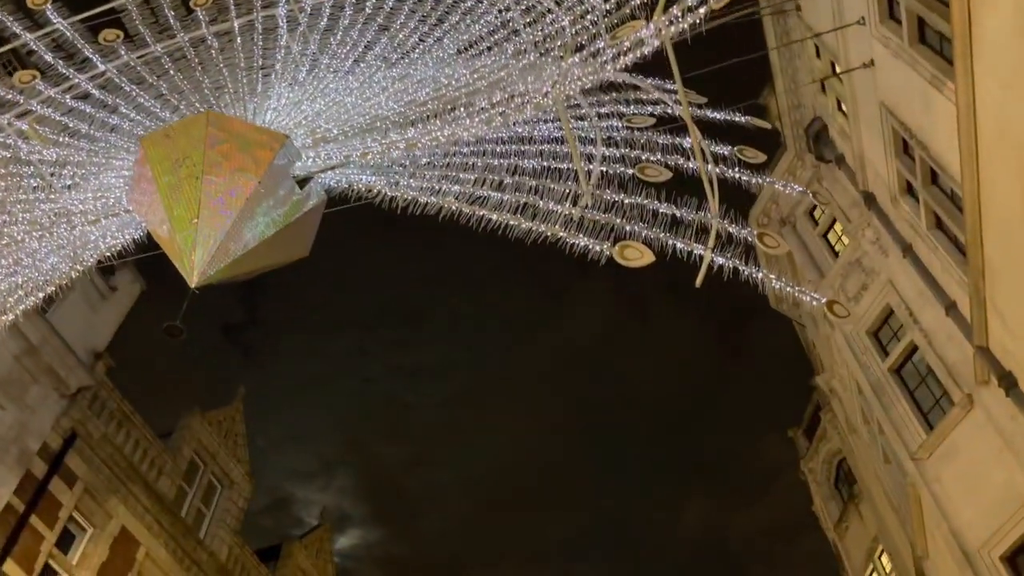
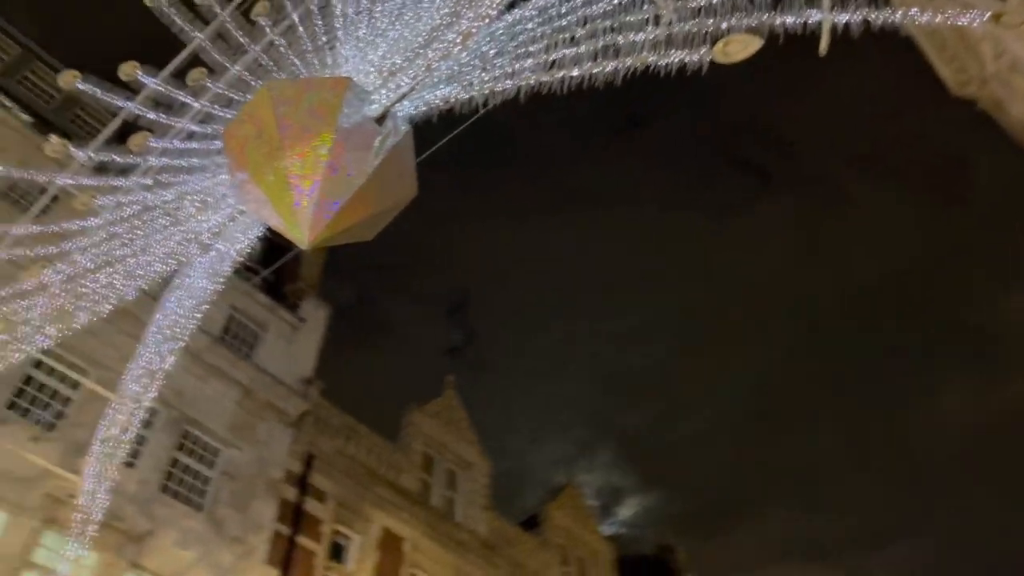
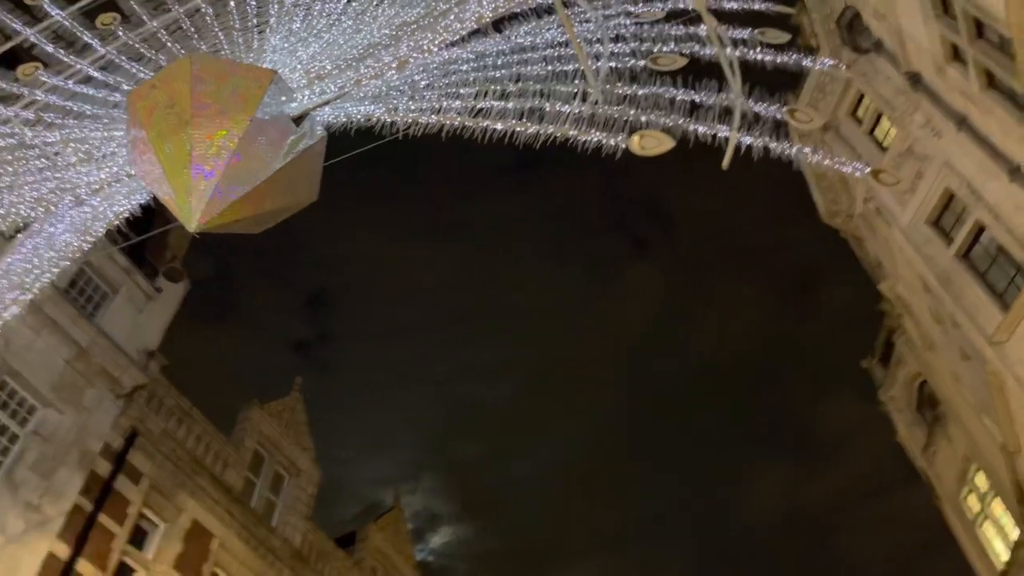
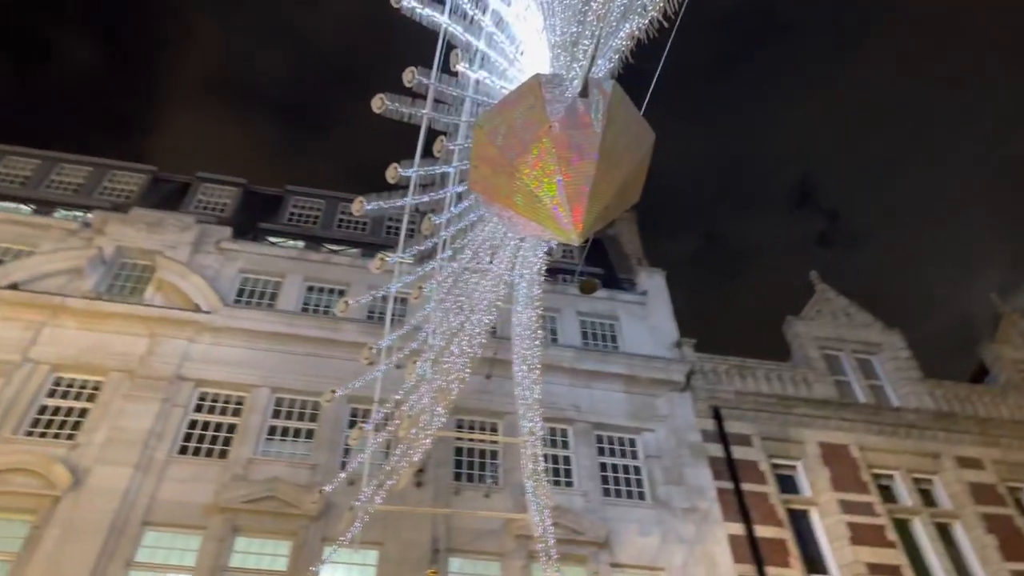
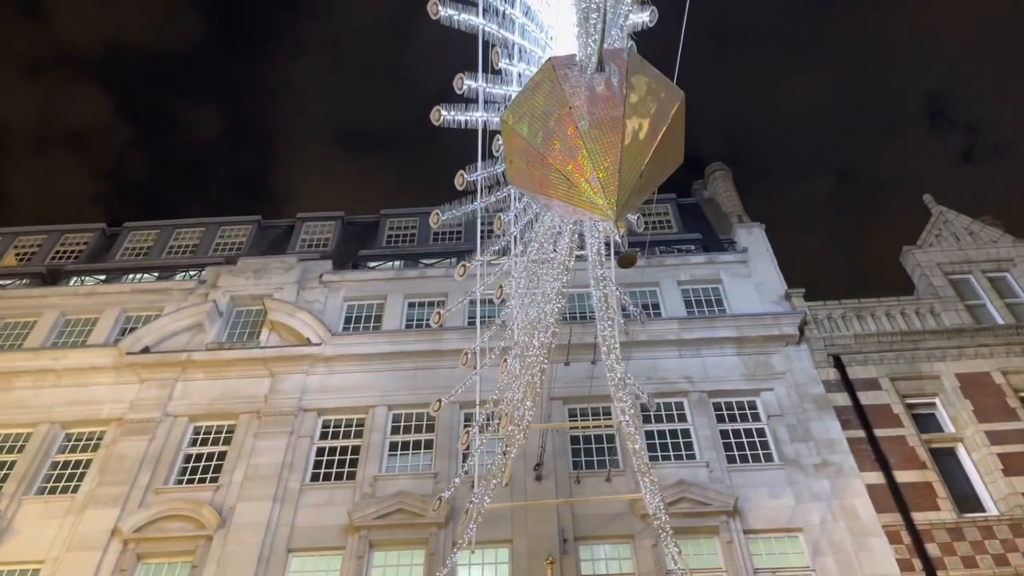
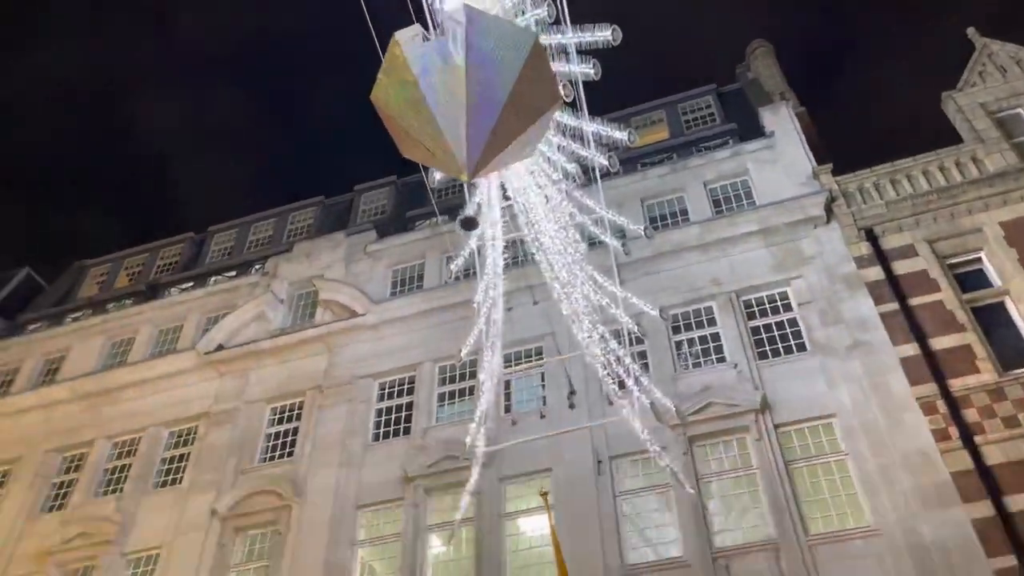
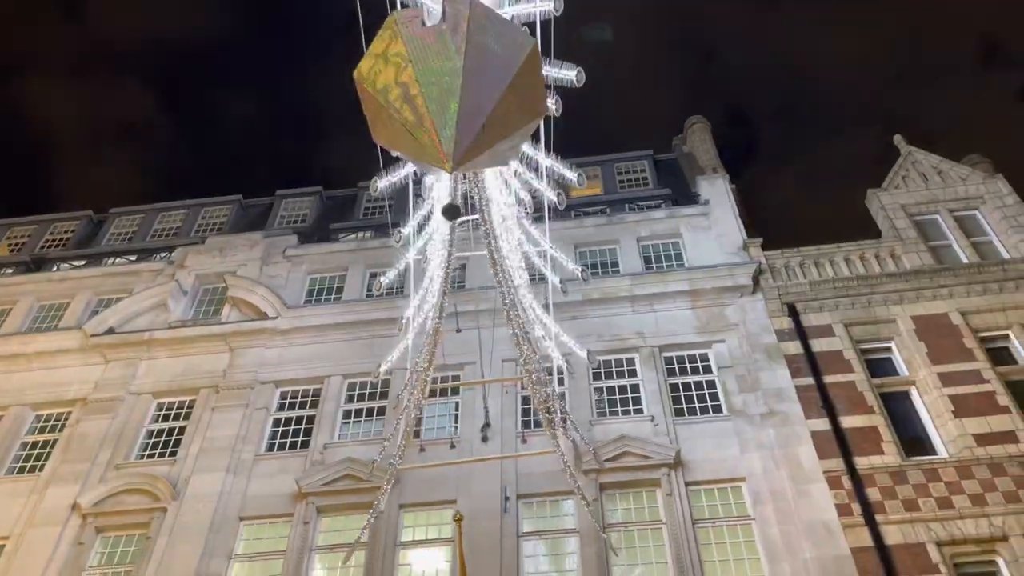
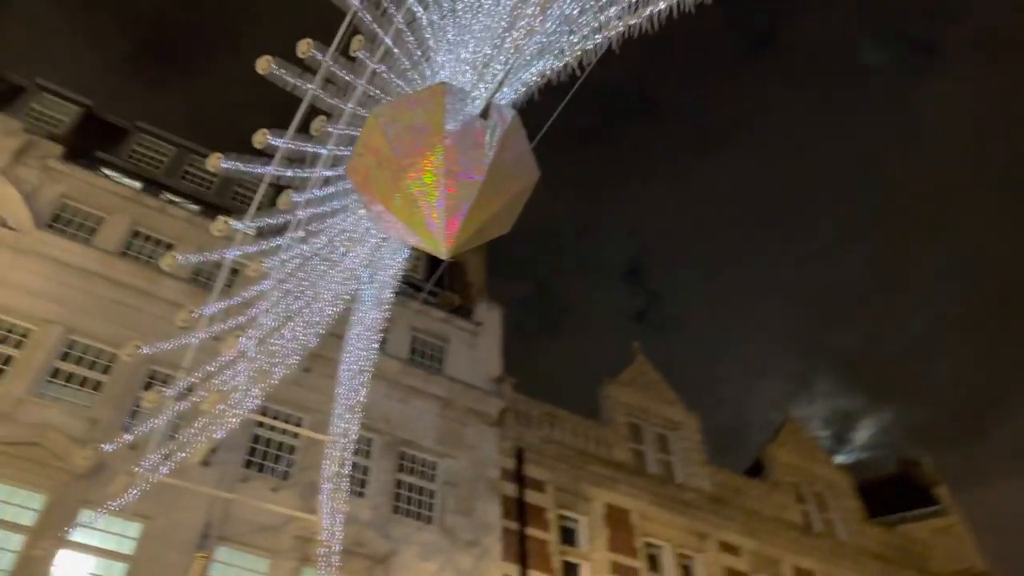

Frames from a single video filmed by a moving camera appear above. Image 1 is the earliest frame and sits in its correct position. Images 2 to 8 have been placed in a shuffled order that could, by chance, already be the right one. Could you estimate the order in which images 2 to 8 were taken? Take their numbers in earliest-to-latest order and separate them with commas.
3, 2, 8, 4, 5, 7, 6
